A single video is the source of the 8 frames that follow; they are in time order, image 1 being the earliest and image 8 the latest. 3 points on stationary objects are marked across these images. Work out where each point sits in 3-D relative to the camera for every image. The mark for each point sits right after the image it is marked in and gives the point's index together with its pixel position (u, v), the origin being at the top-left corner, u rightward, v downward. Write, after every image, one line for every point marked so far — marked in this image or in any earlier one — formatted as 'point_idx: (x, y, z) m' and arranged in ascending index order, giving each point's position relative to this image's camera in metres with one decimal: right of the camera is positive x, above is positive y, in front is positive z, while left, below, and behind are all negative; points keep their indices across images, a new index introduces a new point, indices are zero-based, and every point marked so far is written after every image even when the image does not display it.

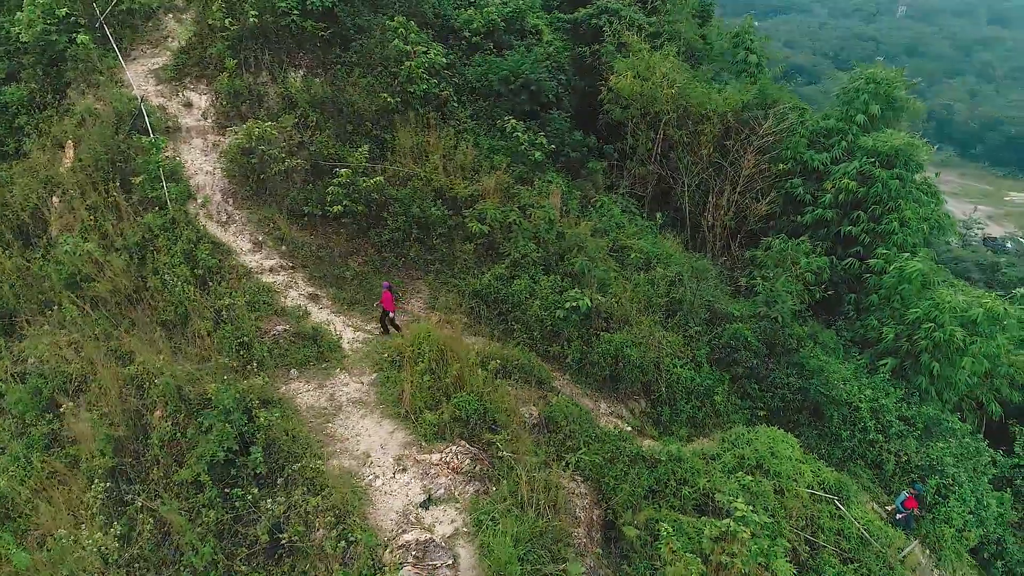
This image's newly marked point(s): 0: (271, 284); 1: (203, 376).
0: (-2.2, 0.0, +6.7) m
1: (-2.5, -0.7, +5.8) m
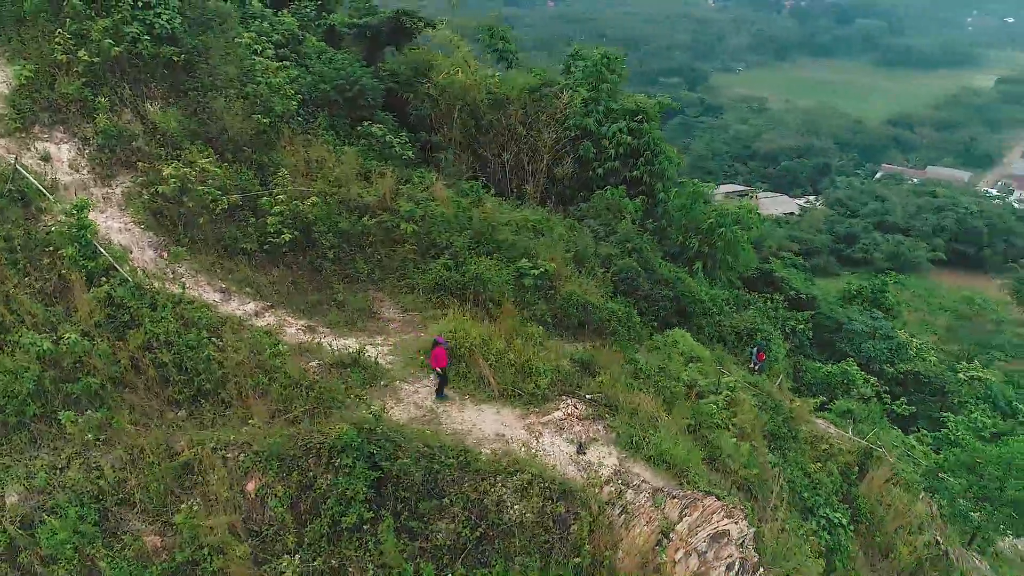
0: (-2.1, -0.4, +6.3) m
1: (-1.7, -1.1, +5.4) m
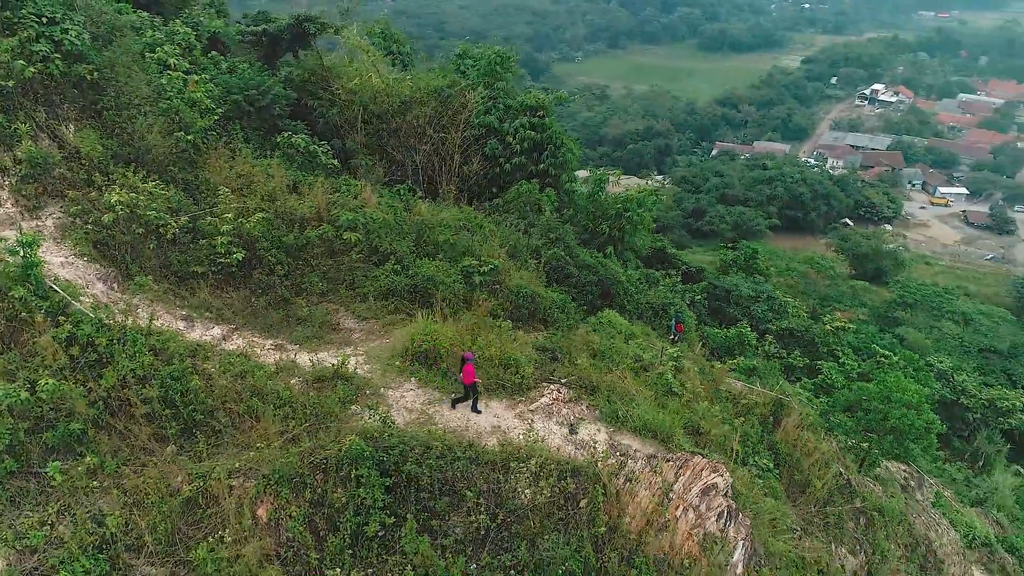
0: (-2.3, -0.5, +6.1) m
1: (-1.7, -1.2, +5.3) m
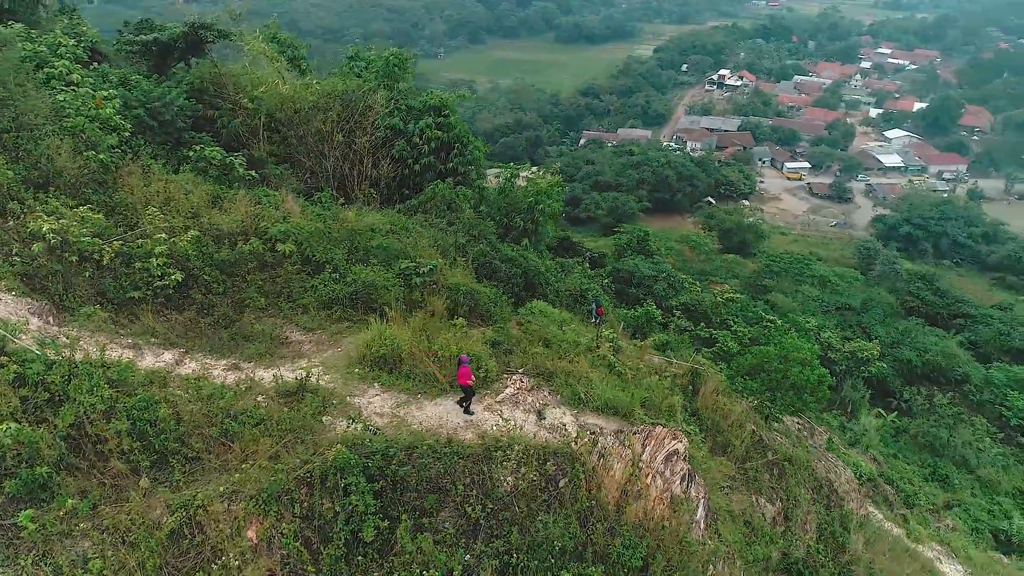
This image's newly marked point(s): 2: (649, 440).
0: (-2.6, -0.7, +5.9) m
1: (-1.8, -1.3, +5.3) m
2: (+1.3, -1.3, +6.3) m
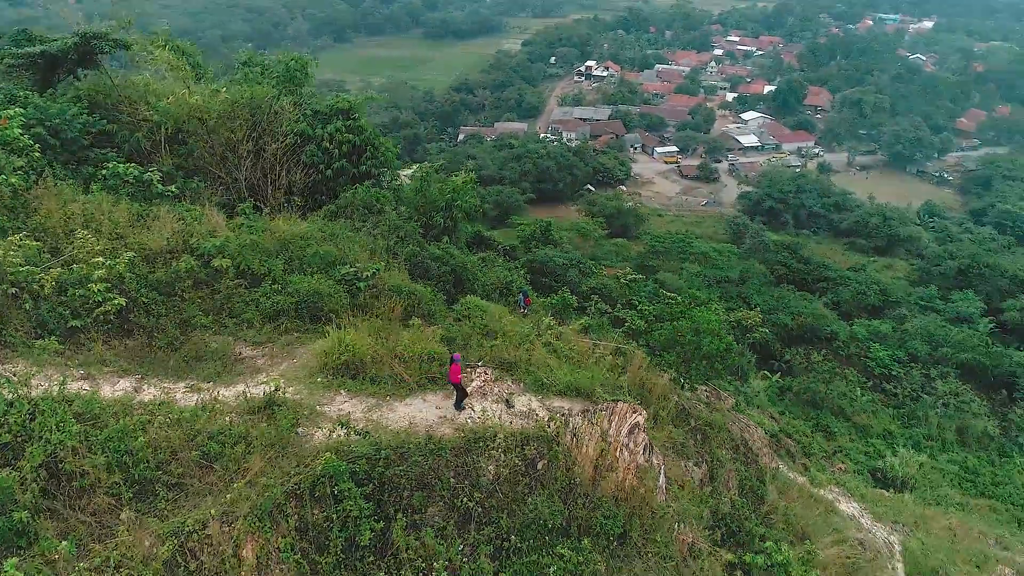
0: (-2.8, -0.9, +5.7) m
1: (-1.8, -1.4, +5.2) m
2: (+1.0, -1.2, +6.7) m
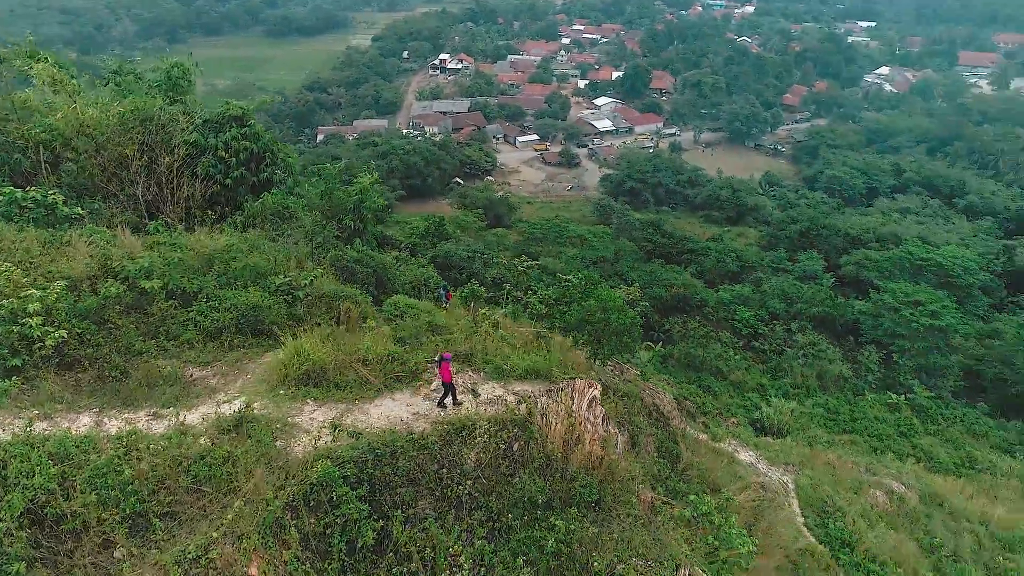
0: (-2.9, -1.1, +5.4) m
1: (-1.9, -1.5, +5.1) m
2: (+0.6, -1.0, +7.1) m
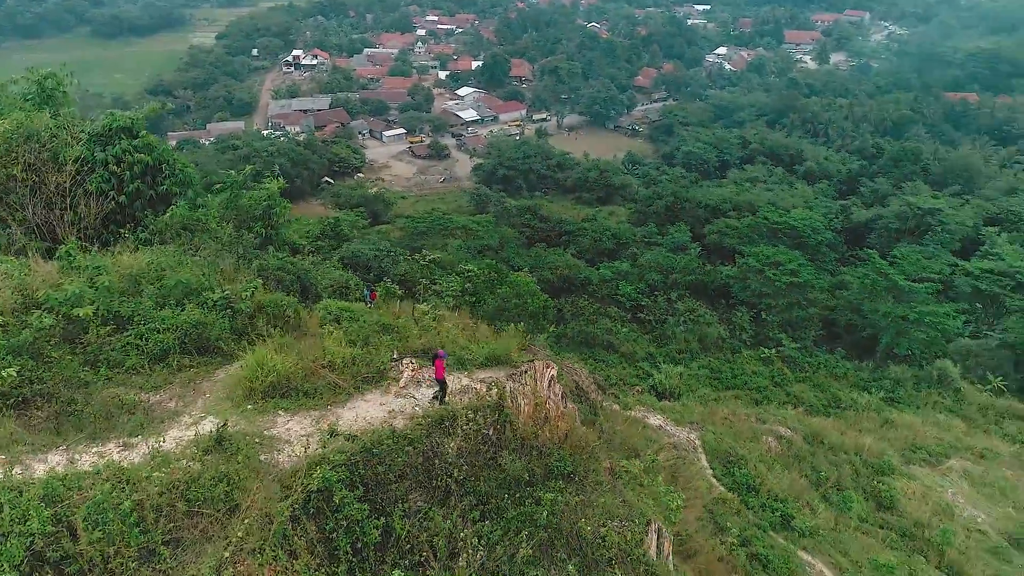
0: (-3.0, -1.3, +5.2) m
1: (-1.8, -1.6, +5.1) m
2: (+0.2, -0.9, +7.5) m
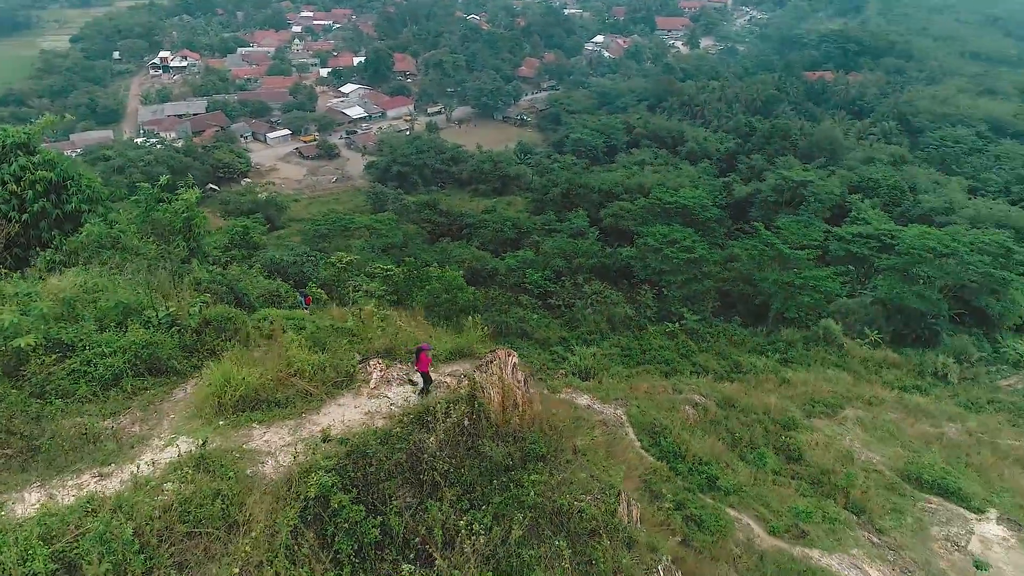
0: (-3.0, -1.5, +5.0) m
1: (-1.8, -1.7, +5.1) m
2: (-0.2, -0.8, +7.7) m
